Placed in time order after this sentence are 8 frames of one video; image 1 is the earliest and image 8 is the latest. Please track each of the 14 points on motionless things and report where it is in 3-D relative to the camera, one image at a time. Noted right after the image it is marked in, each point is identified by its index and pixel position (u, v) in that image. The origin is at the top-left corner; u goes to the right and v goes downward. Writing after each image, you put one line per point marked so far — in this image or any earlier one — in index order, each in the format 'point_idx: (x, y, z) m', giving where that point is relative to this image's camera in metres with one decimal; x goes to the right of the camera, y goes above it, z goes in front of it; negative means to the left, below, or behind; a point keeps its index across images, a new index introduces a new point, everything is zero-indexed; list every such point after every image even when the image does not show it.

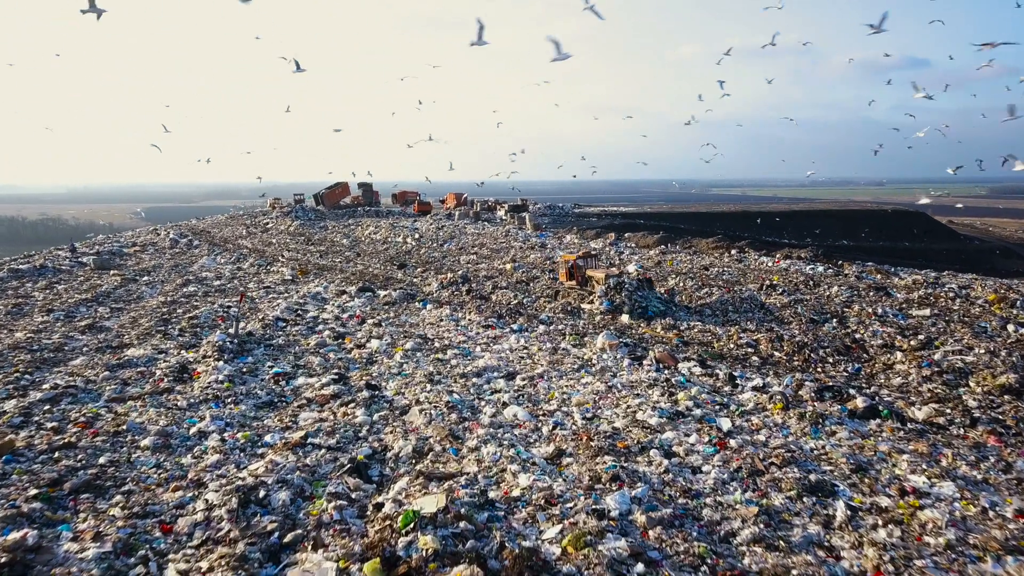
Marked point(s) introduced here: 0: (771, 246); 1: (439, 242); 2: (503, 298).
0: (+4.7, +0.8, +16.1) m
1: (-1.5, +0.9, +18.0) m
2: (-0.1, -0.1, +10.0) m
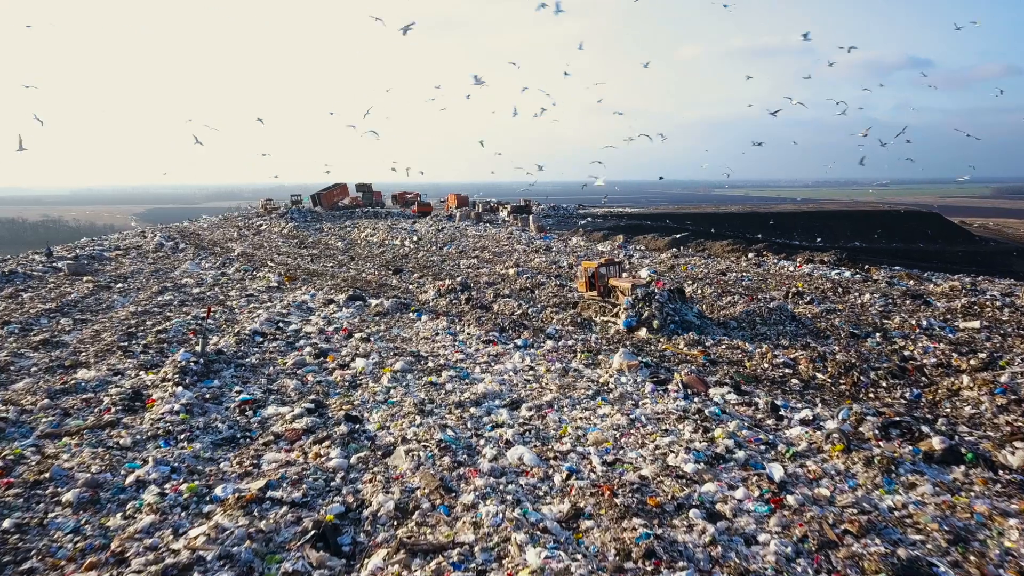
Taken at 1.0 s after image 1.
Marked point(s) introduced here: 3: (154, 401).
0: (+4.7, +0.7, +15.2) m
1: (-1.4, +0.8, +17.1) m
2: (-0.1, -0.2, +9.1) m
3: (-2.2, -0.7, +5.6) m
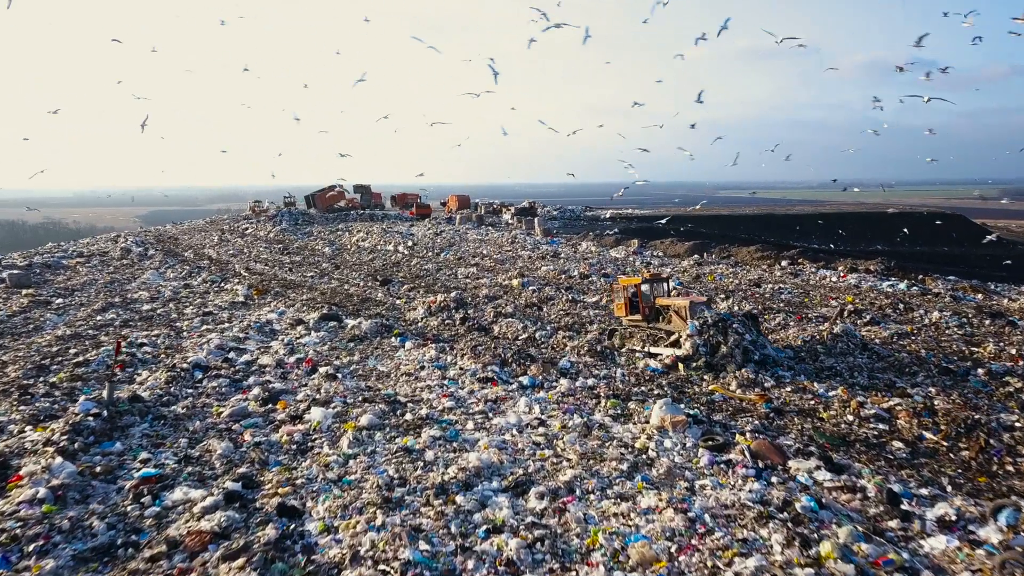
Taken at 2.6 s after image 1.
0: (+4.8, +0.5, +13.6) m
1: (-1.4, +0.7, +15.6) m
2: (0.0, -0.4, +7.5) m
3: (-2.2, -0.9, +4.0) m
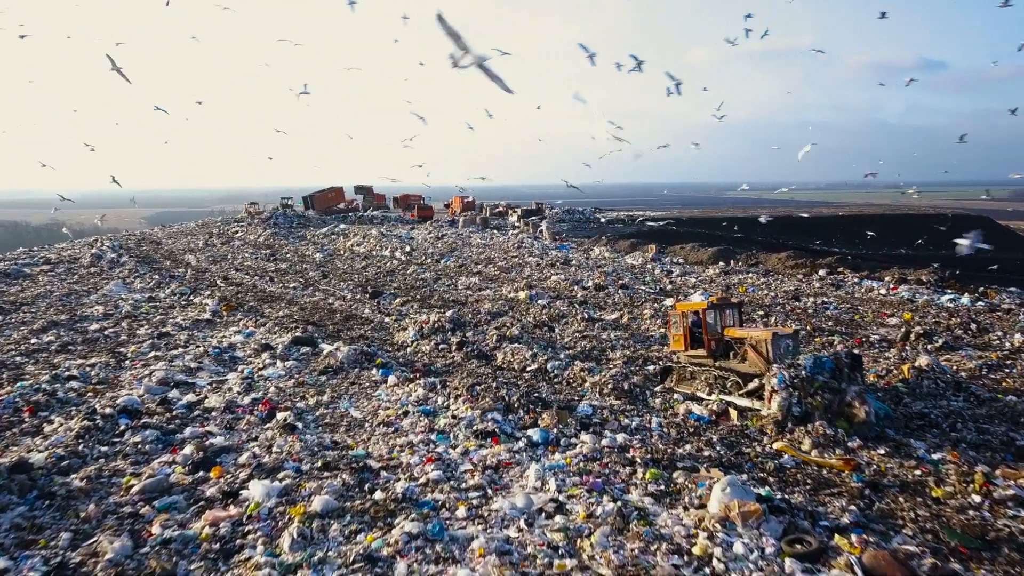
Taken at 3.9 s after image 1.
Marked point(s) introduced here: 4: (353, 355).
0: (+4.9, +0.3, +12.3) m
1: (-1.2, +0.5, +14.3) m
2: (0.0, -0.5, +6.2) m
3: (-2.2, -1.0, +2.8) m
4: (-1.2, -0.5, +6.4) m
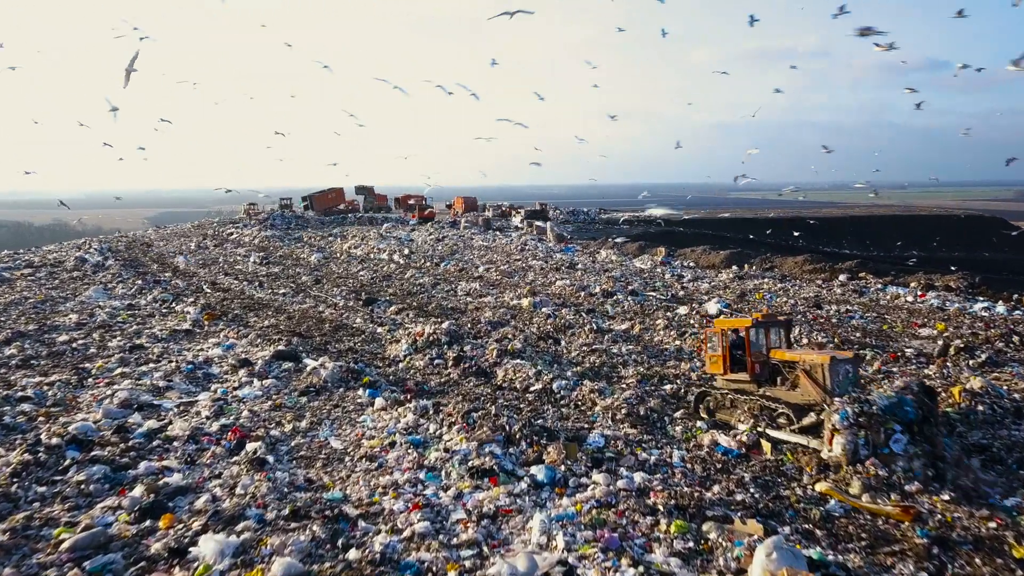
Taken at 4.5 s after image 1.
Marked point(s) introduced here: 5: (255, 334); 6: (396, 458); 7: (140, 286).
0: (+4.9, +0.3, +11.7) m
1: (-1.2, +0.4, +13.7) m
2: (0.0, -0.6, +5.6) m
3: (-2.2, -1.1, +2.2) m
4: (-1.1, -0.6, +5.8) m
5: (-2.2, -0.4, +7.5) m
6: (-0.6, -0.8, +4.2) m
7: (-4.4, 0.0, +10.6) m
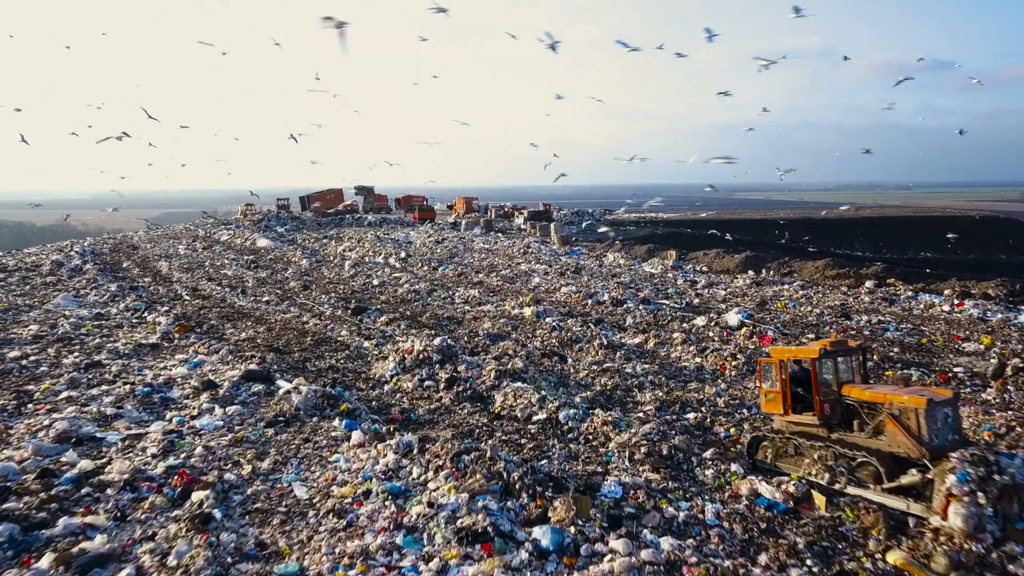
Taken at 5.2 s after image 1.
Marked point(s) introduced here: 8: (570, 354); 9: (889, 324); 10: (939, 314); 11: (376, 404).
0: (+4.9, +0.2, +10.9) m
1: (-1.2, +0.3, +13.0) m
2: (0.0, -0.7, +4.9) m
3: (-2.2, -1.1, +1.4) m
4: (-1.1, -0.6, +5.1) m
5: (-2.2, -0.5, +6.7) m
6: (-0.6, -0.9, +3.5) m
7: (-4.4, 0.0, +9.9) m
8: (+0.4, -0.5, +6.5) m
9: (+3.4, -0.3, +8.1) m
10: (+4.0, -0.2, +8.4) m
11: (-0.8, -0.7, +5.1) m
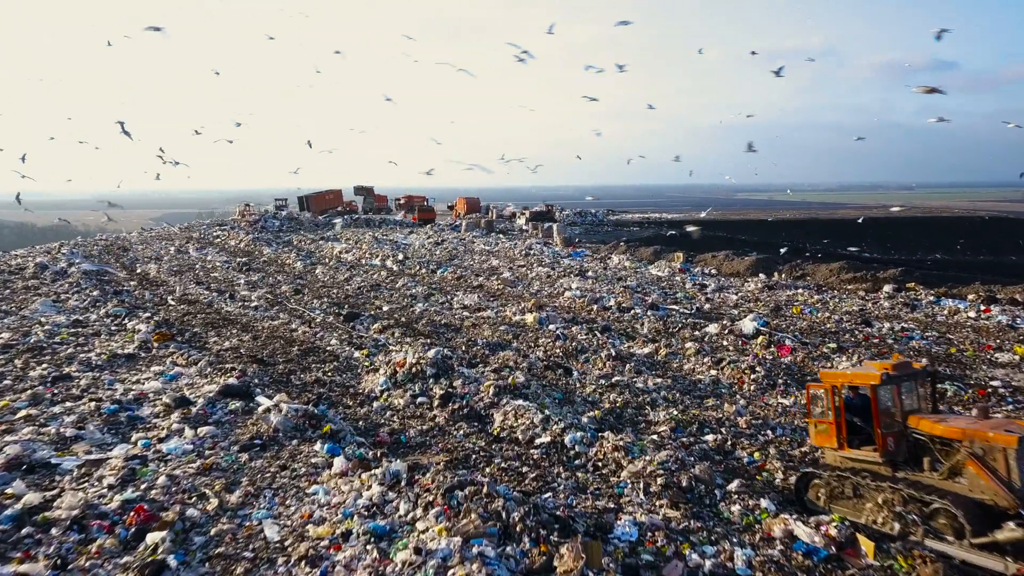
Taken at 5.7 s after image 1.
0: (+4.9, +0.1, +10.5) m
1: (-1.2, +0.3, +12.5) m
2: (0.0, -0.7, +4.4) m
3: (-2.2, -1.2, +1.0) m
4: (-1.1, -0.7, +4.6) m
5: (-2.2, -0.5, +6.3) m
6: (-0.6, -0.9, +3.0) m
7: (-4.4, -0.1, +9.5) m
8: (+0.4, -0.5, +6.0) m
9: (+3.4, -0.4, +7.6) m
10: (+4.1, -0.3, +8.0) m
11: (-0.8, -0.7, +4.7) m
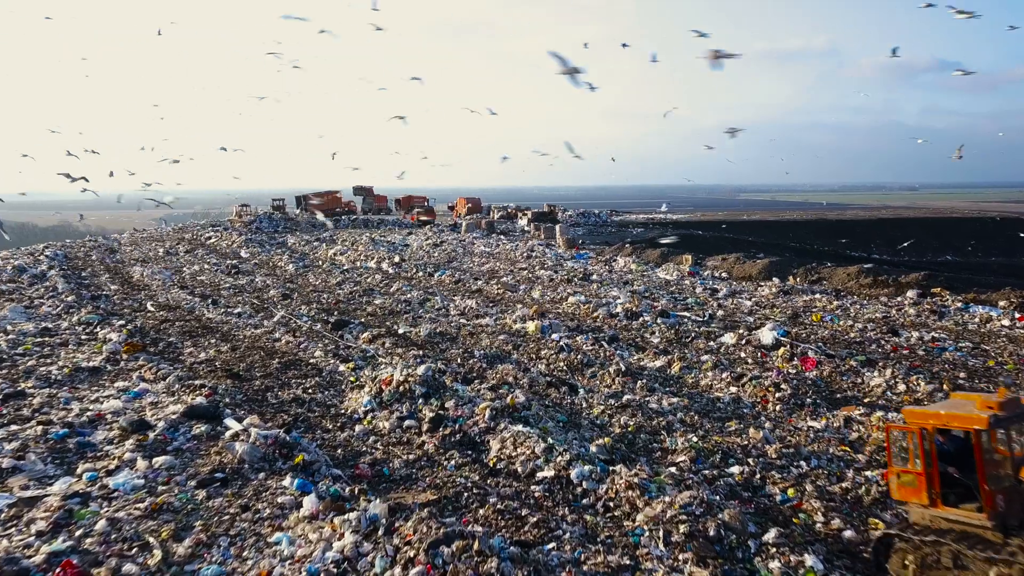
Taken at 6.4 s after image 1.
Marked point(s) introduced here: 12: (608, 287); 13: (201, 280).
0: (+4.9, +0.1, +9.9) m
1: (-1.1, +0.2, +12.0) m
2: (0.0, -0.8, +3.9) m
3: (-2.2, -1.2, +0.4) m
4: (-1.1, -0.7, +4.1) m
5: (-2.2, -0.6, +5.7) m
6: (-0.6, -1.0, +2.5) m
7: (-4.4, -0.1, +8.9) m
8: (+0.4, -0.6, +5.4) m
9: (+3.4, -0.4, +7.0) m
10: (+4.1, -0.3, +7.4) m
11: (-0.8, -0.8, +4.1) m
12: (+1.1, 0.0, +10.0) m
13: (-3.9, +0.1, +11.1) m
